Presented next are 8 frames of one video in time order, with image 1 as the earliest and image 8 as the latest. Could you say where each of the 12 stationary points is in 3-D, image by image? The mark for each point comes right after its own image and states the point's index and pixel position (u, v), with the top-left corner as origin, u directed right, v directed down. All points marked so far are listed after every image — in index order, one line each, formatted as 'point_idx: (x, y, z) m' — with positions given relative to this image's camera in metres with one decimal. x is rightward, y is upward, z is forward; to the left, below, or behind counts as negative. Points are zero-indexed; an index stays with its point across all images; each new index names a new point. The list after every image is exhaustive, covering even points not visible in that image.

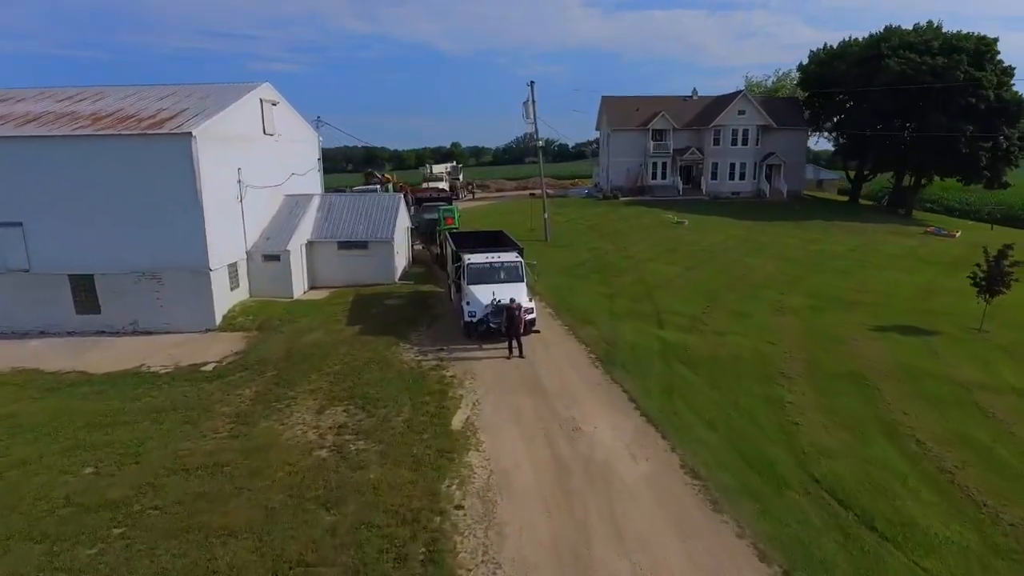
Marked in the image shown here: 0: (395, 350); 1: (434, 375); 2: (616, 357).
0: (-3.5, -1.8, +19.5) m
1: (-2.0, -2.3, +17.3) m
2: (+2.8, -1.9, +18.2) m
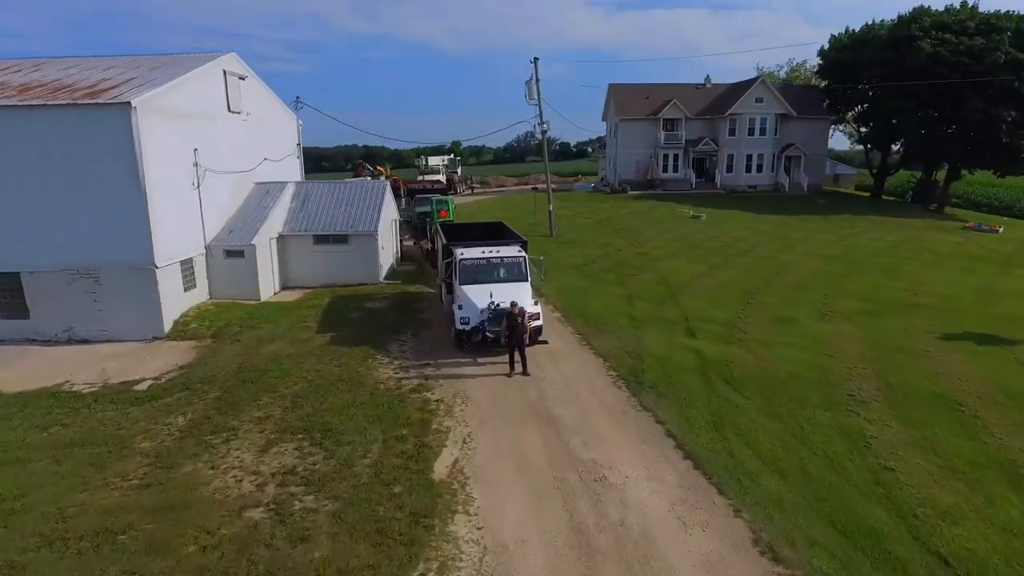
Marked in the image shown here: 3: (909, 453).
0: (-3.4, -1.9, +15.9) m
1: (-2.0, -2.3, +13.8) m
2: (+2.9, -1.9, +14.6) m
3: (+6.9, -2.9, +11.6) m
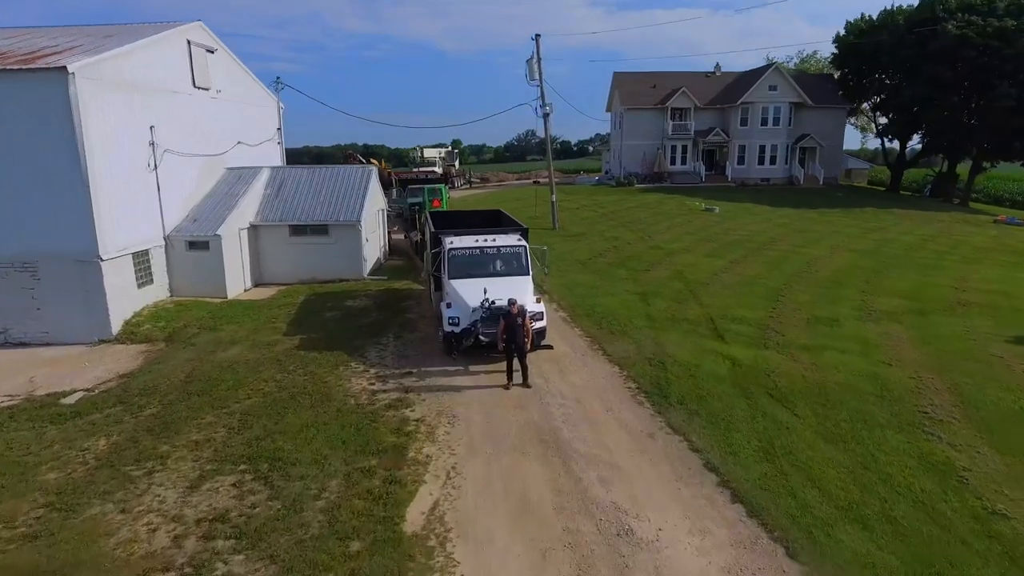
0: (-3.5, -1.7, +13.4) m
1: (-2.1, -2.2, +11.2) m
2: (+2.8, -1.8, +12.0) m
3: (+6.9, -2.8, +9.1) m
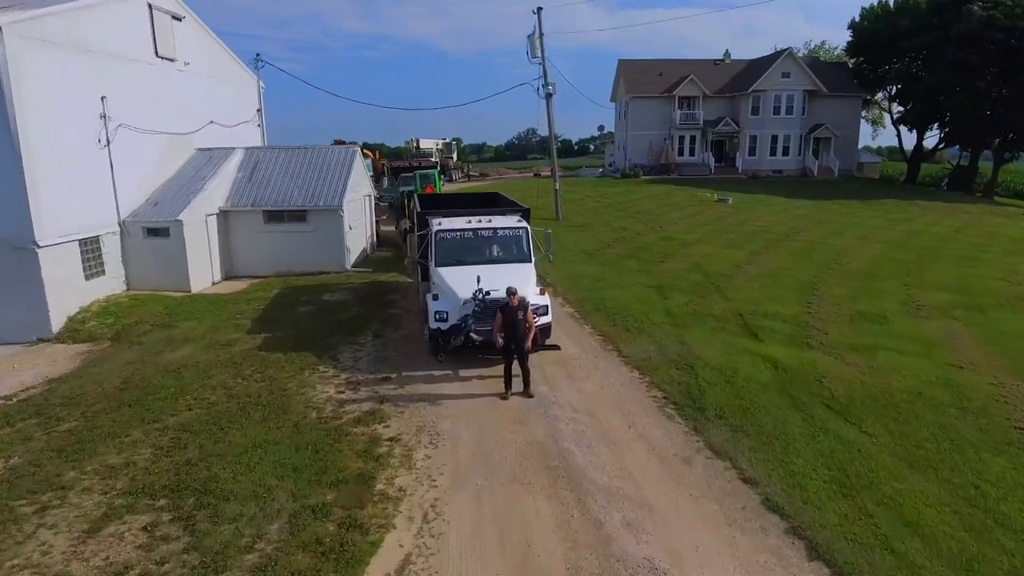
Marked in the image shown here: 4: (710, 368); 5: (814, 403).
0: (-3.5, -1.5, +11.1) m
1: (-2.1, -2.0, +9.0) m
2: (+2.8, -1.6, +9.8) m
3: (+6.9, -2.6, +6.8) m
4: (+3.3, -1.3, +11.1) m
5: (+4.5, -1.7, +9.9) m
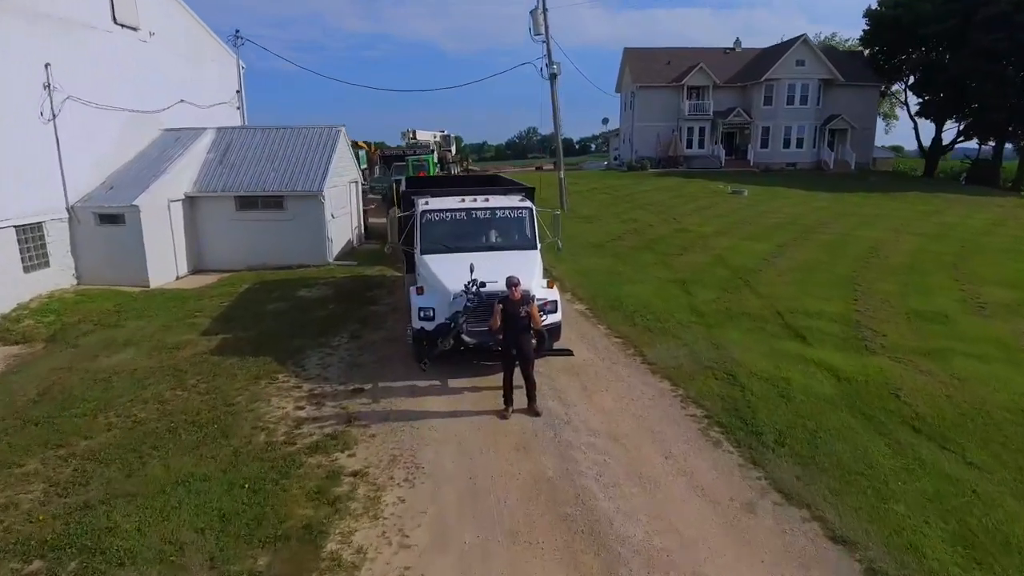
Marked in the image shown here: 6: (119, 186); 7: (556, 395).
0: (-3.5, -1.4, +9.0) m
1: (-2.1, -1.9, +6.9) m
2: (+2.8, -1.5, +7.7) m
3: (+6.9, -2.5, +4.7) m
4: (+3.3, -1.2, +9.0) m
5: (+4.5, -1.6, +7.8) m
6: (-9.7, +2.5, +16.5) m
7: (+0.6, -1.4, +8.5) m
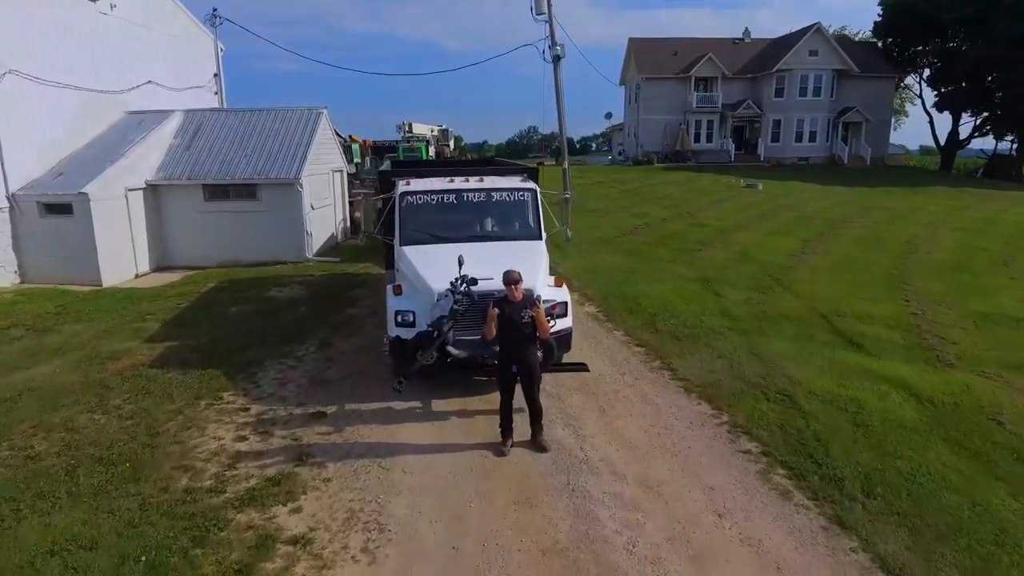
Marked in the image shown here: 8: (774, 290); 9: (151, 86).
0: (-3.5, -1.4, +7.2) m
1: (-2.1, -1.9, +5.1) m
2: (+2.8, -1.5, +5.9) m
3: (+6.9, -2.5, +2.9) m
4: (+3.3, -1.2, +7.1) m
5: (+4.5, -1.6, +6.0) m
6: (-9.7, +2.5, +14.7) m
7: (+0.6, -1.4, +6.7) m
8: (+4.9, 0.0, +12.4) m
9: (-10.5, +5.9, +19.5) m
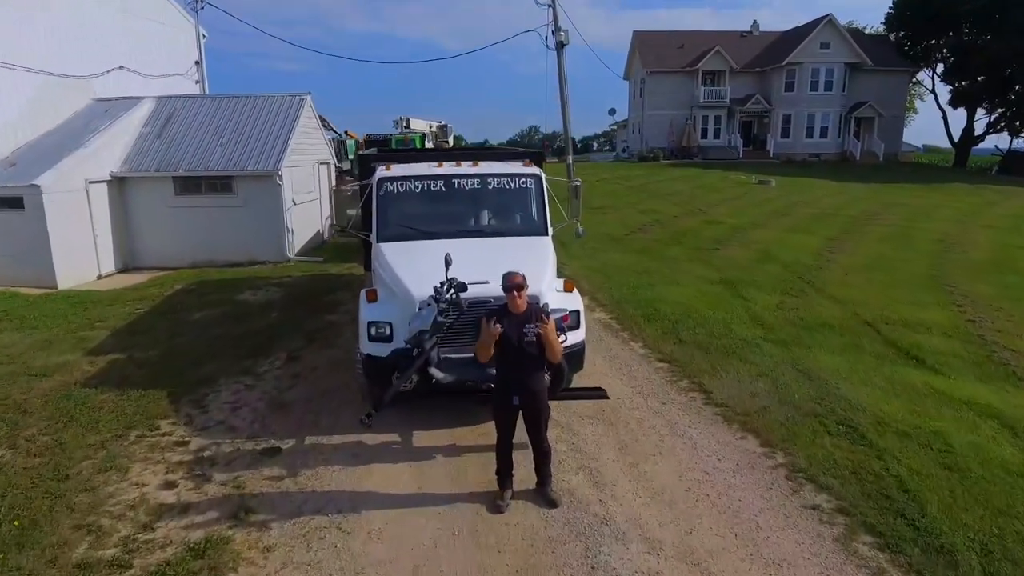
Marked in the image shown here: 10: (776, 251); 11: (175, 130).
0: (-3.5, -1.5, +5.8) m
1: (-2.1, -1.9, +3.7) m
2: (+2.8, -1.5, +4.5) m
3: (+6.9, -2.5, +1.5) m
4: (+3.3, -1.3, +5.7) m
5: (+4.5, -1.6, +4.6) m
6: (-9.7, +2.5, +13.3) m
7: (+0.6, -1.4, +5.3) m
8: (+4.9, -0.1, +11.0) m
9: (-10.5, +5.9, +18.2) m
10: (+5.9, +0.8, +15.0) m
11: (-7.7, +3.6, +15.3) m
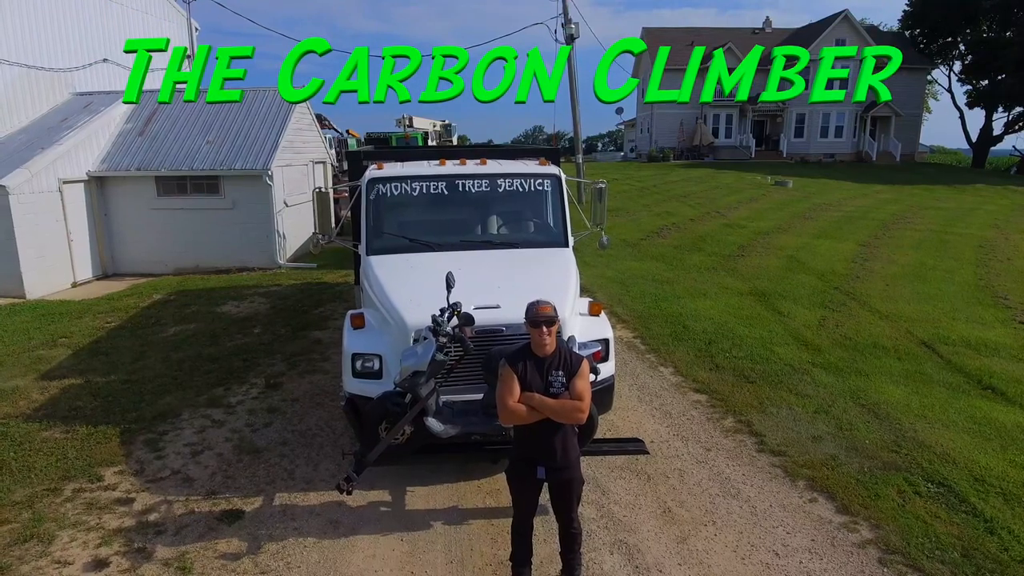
0: (-3.4, -1.6, +4.8) m
1: (-2.0, -2.1, +2.6) m
2: (+2.9, -1.7, +3.4) m
3: (+7.0, -2.7, +0.4) m
4: (+3.4, -1.5, +4.6) m
5: (+4.6, -1.8, +3.5) m
6: (-9.5, +2.3, +12.2) m
7: (+0.7, -1.6, +4.2) m
8: (+5.0, -0.3, +9.9) m
9: (-10.3, +5.7, +17.1) m
10: (+6.1, +0.6, +13.8) m
11: (-7.5, +3.4, +14.2) m
